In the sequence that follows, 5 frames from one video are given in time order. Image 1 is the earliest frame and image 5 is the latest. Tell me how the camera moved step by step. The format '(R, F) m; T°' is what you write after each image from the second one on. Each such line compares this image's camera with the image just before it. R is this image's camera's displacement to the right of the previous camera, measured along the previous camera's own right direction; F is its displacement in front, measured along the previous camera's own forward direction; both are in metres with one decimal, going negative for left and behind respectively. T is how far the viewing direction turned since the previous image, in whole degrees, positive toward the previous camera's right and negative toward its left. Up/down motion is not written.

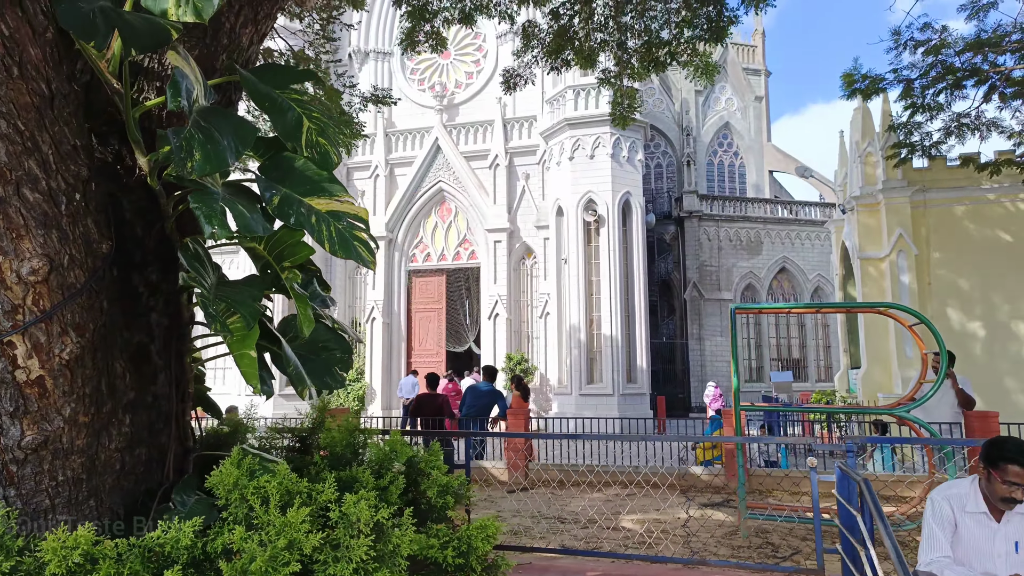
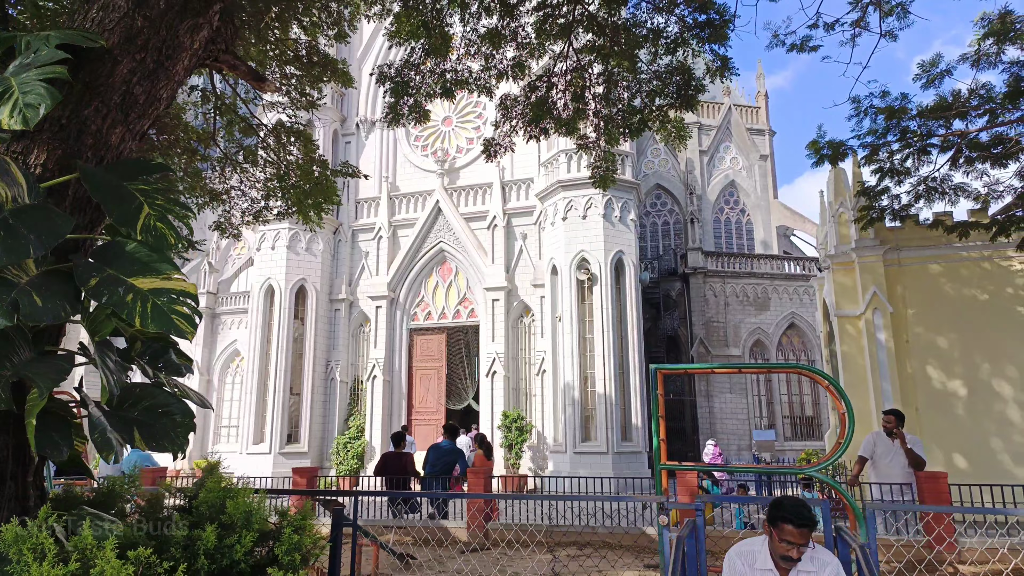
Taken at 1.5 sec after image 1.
(+0.6, -0.2) m; -2°
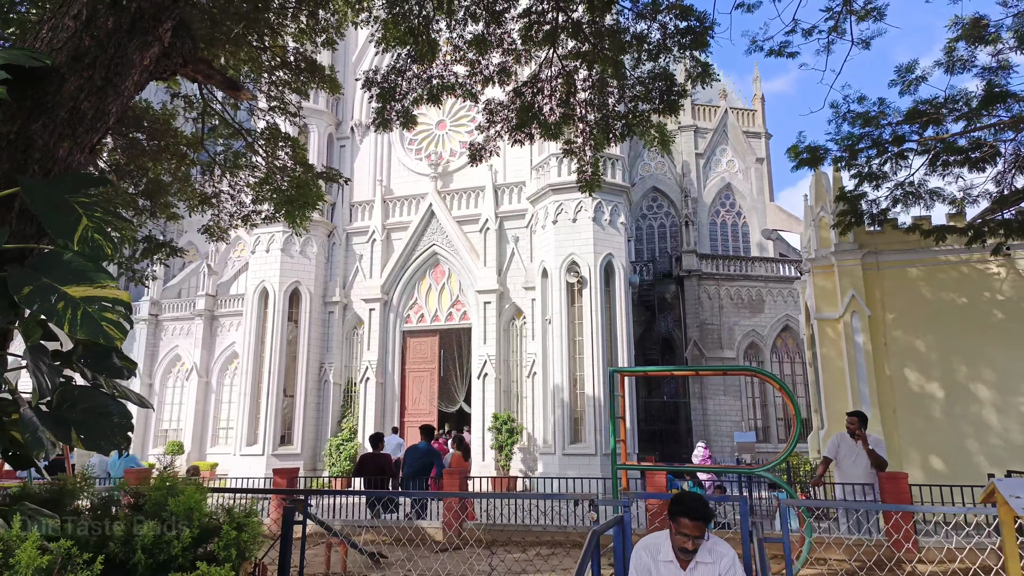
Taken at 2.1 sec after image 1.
(+0.3, -0.1) m; 0°
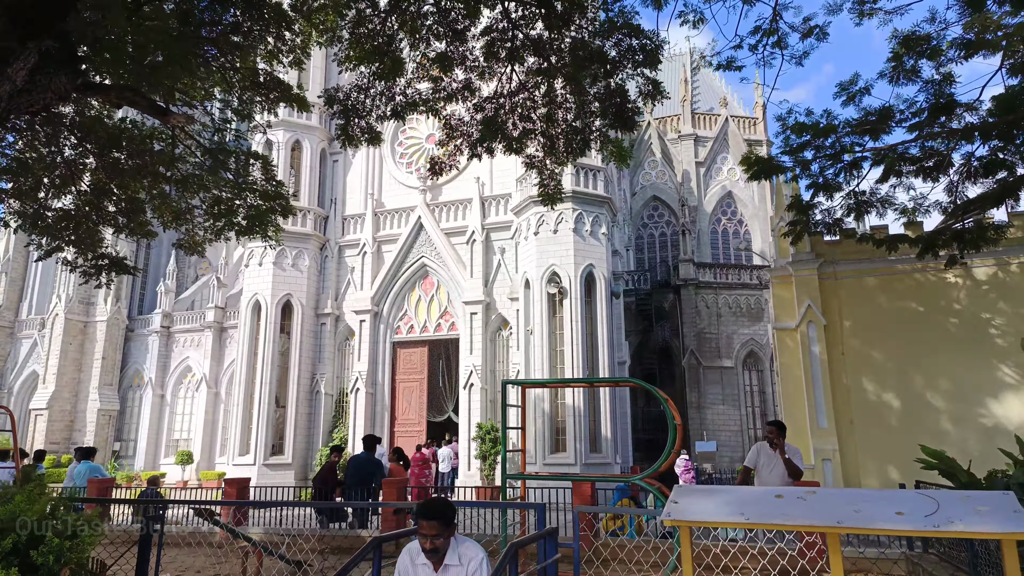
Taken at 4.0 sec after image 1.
(+0.8, -0.1) m; -2°
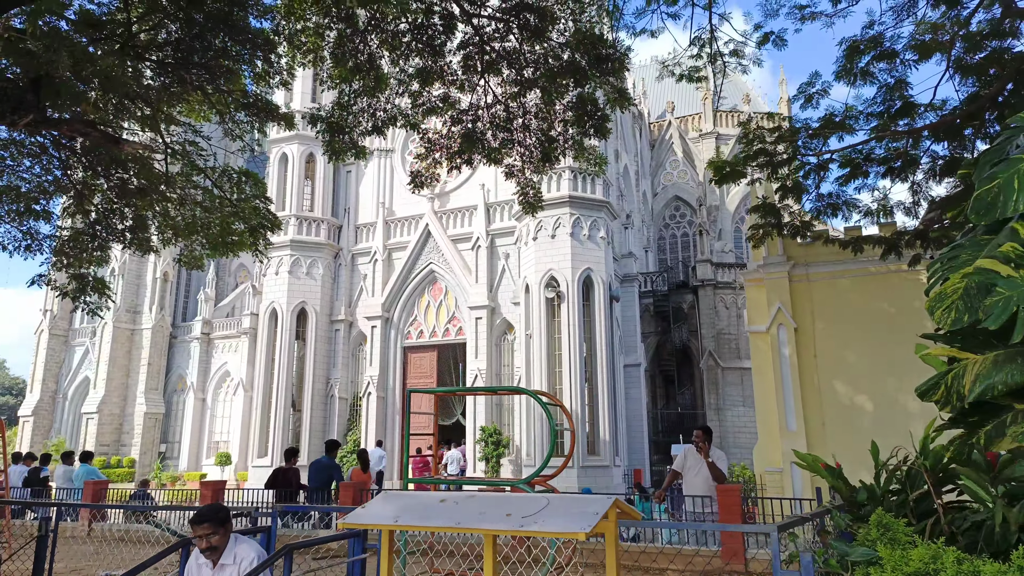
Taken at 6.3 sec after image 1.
(+1.0, -0.2) m; -4°
